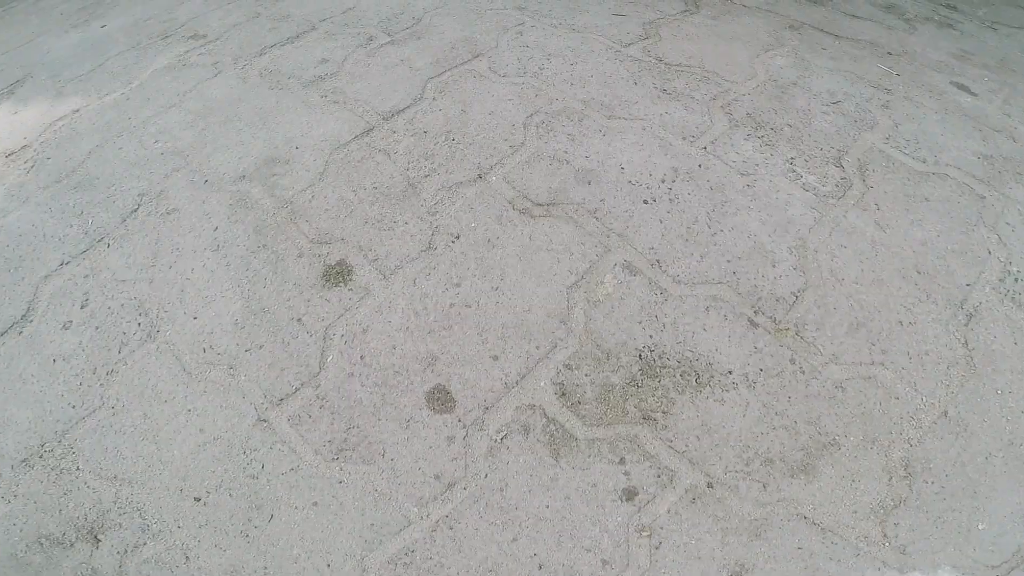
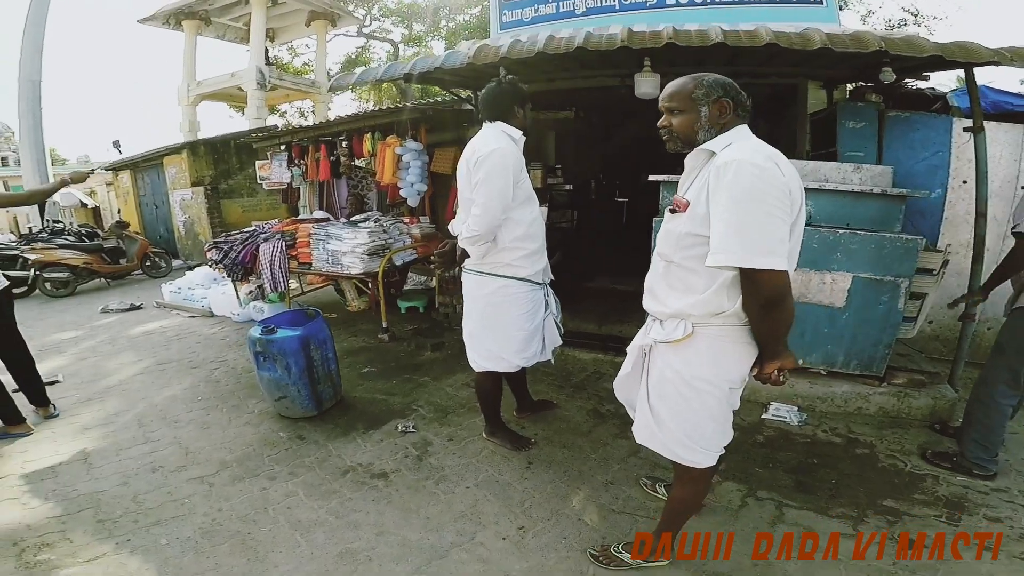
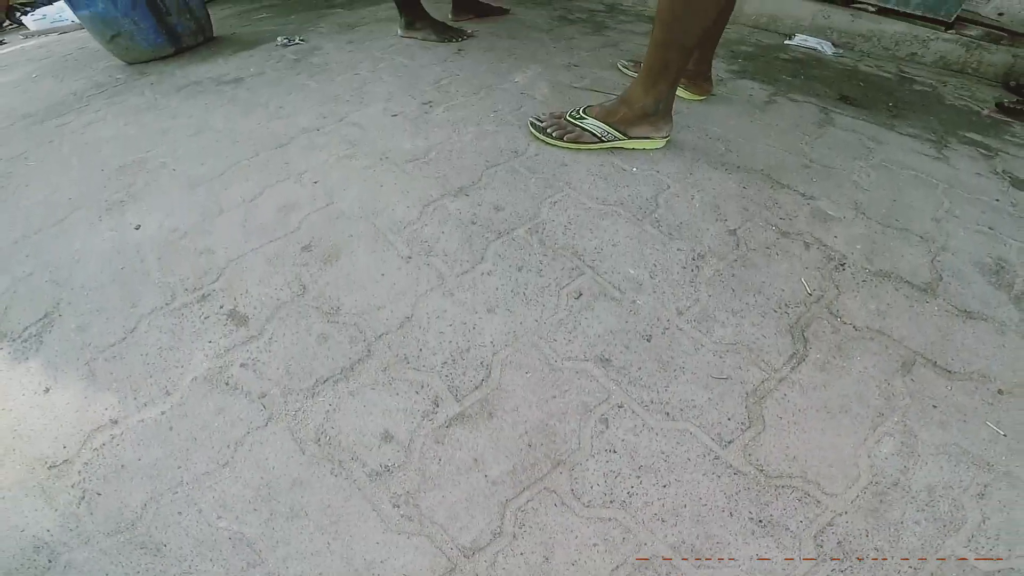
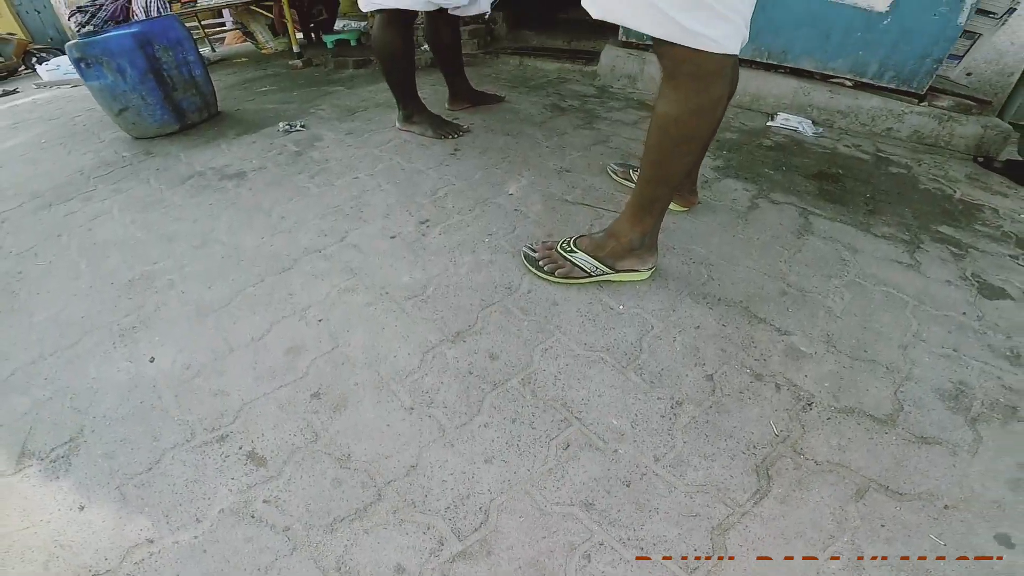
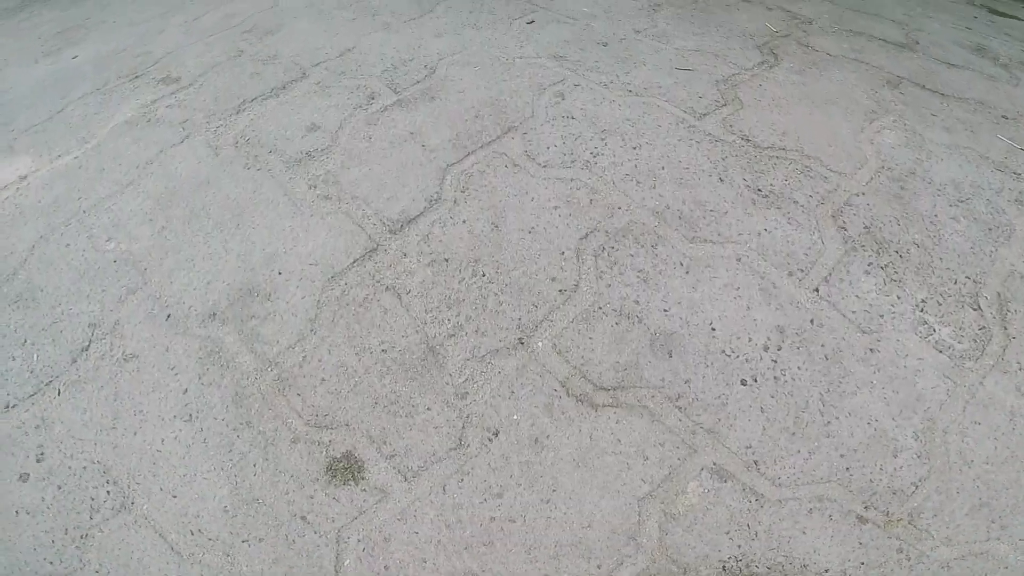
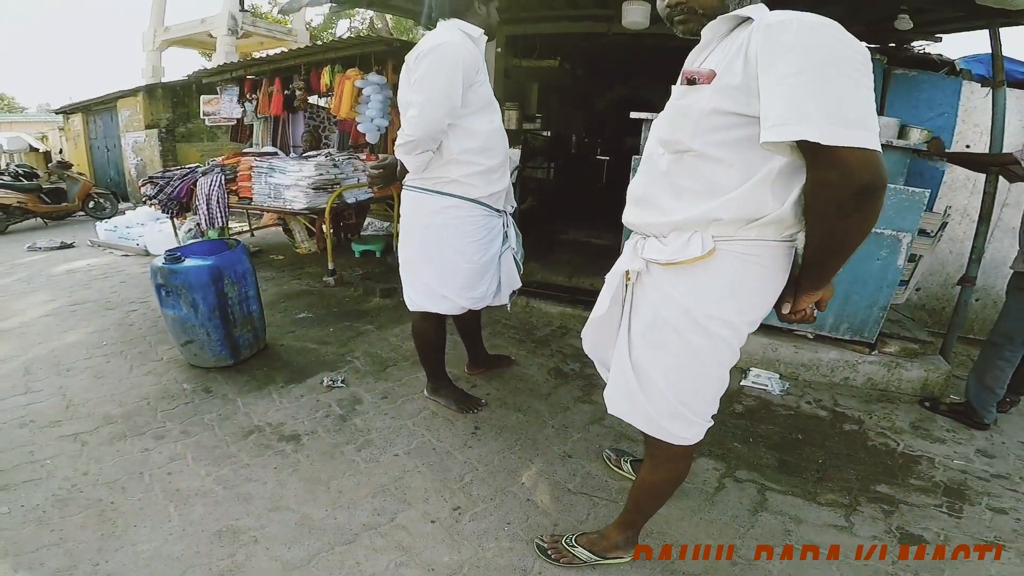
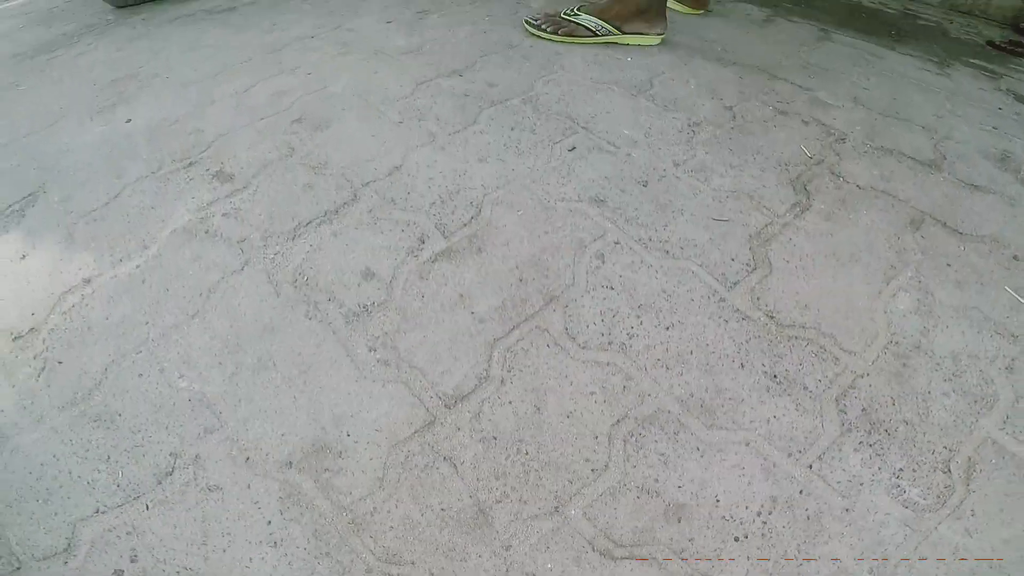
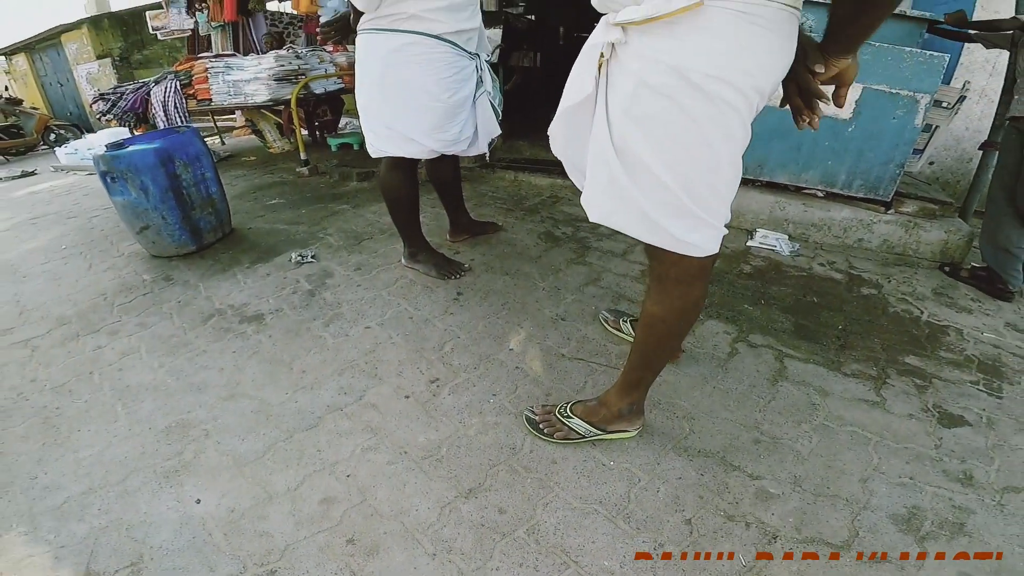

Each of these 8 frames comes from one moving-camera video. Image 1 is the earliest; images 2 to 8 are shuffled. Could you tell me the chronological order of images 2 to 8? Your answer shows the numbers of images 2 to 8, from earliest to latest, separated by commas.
5, 7, 3, 4, 8, 6, 2
